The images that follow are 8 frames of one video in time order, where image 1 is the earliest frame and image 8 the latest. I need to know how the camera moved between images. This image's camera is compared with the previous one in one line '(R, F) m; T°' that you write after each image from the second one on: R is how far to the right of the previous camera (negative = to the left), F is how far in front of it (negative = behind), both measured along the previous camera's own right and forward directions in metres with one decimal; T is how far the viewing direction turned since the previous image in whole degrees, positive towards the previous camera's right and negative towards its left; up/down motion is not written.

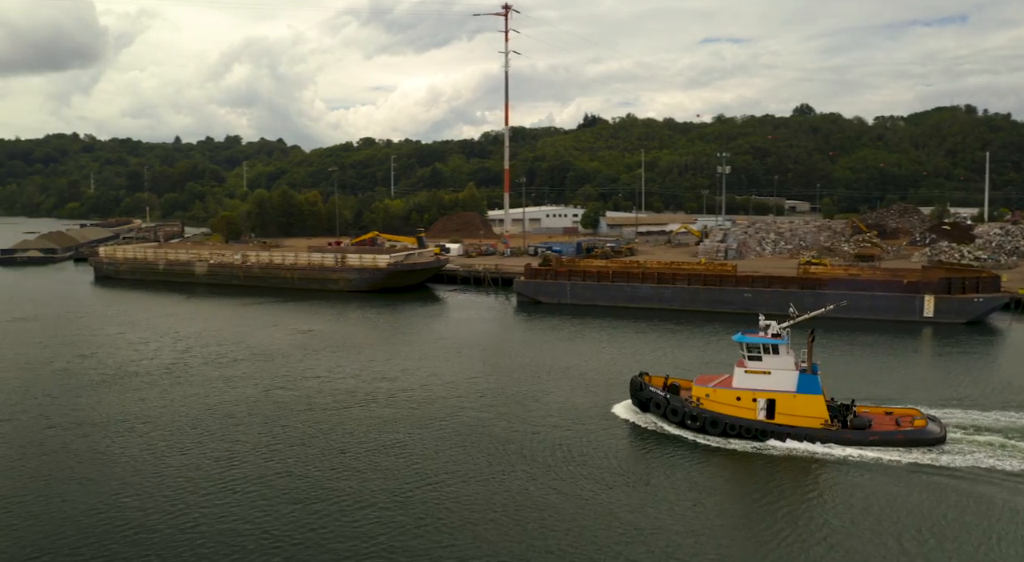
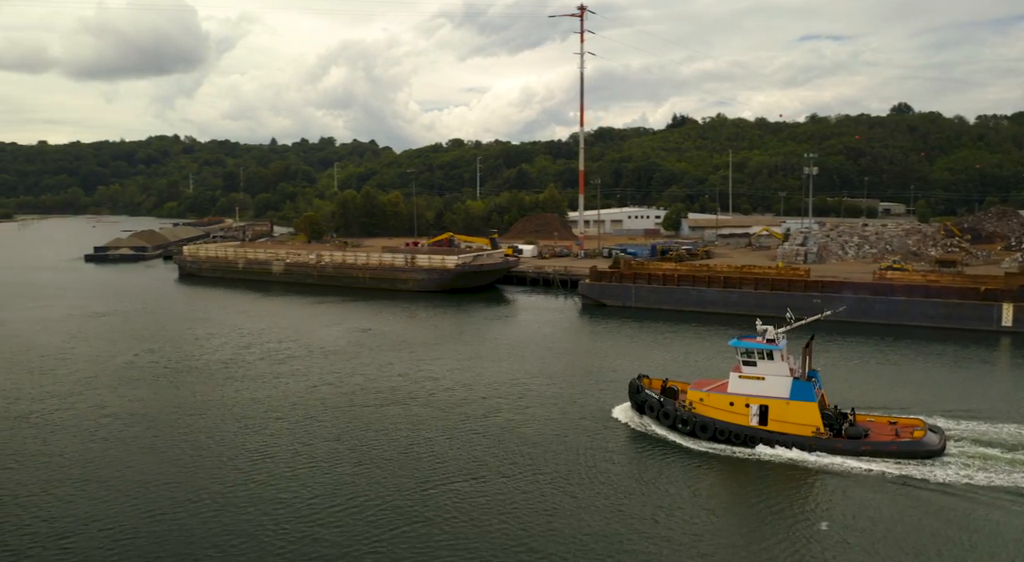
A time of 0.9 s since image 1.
(+0.6, +0.1) m; -4°
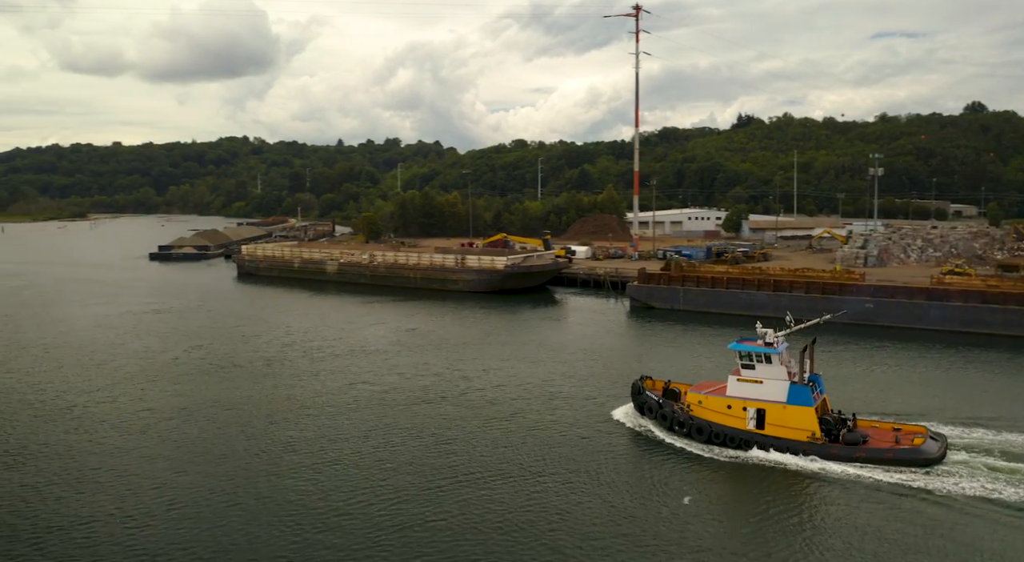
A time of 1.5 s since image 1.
(+0.4, 0.0) m; -3°
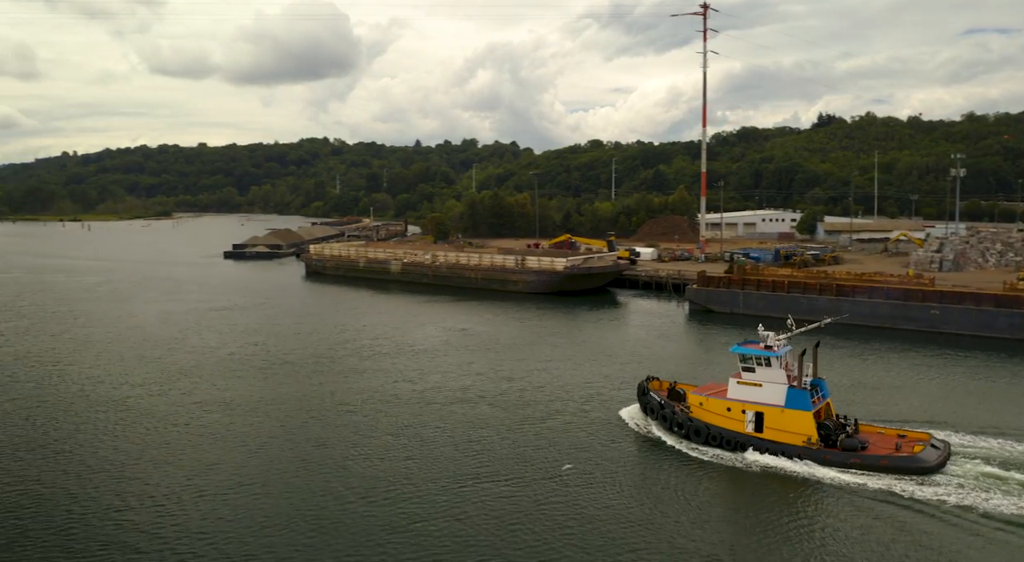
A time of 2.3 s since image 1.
(+0.4, 0.0) m; -4°
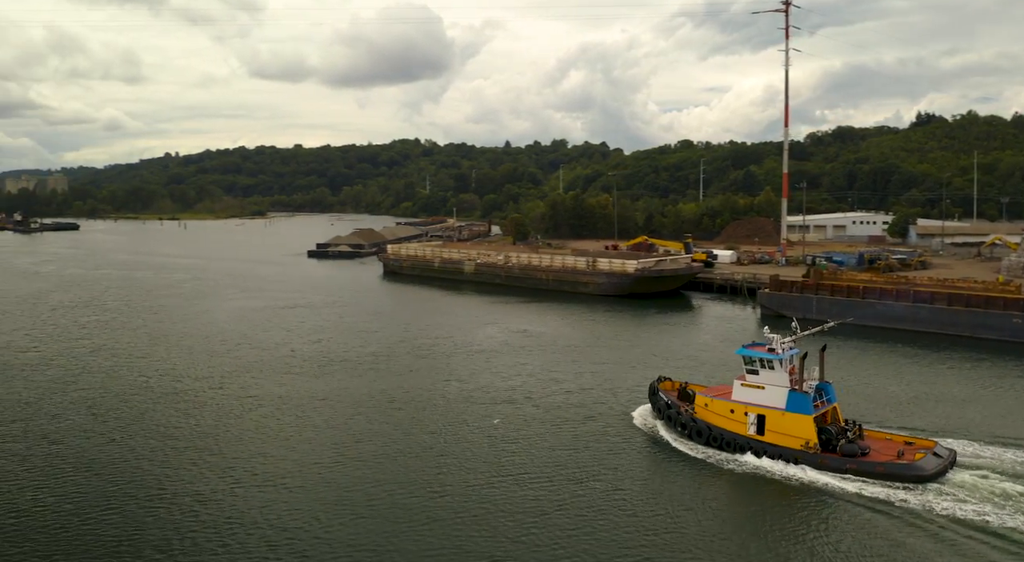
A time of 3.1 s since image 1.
(+0.5, 0.0) m; -4°
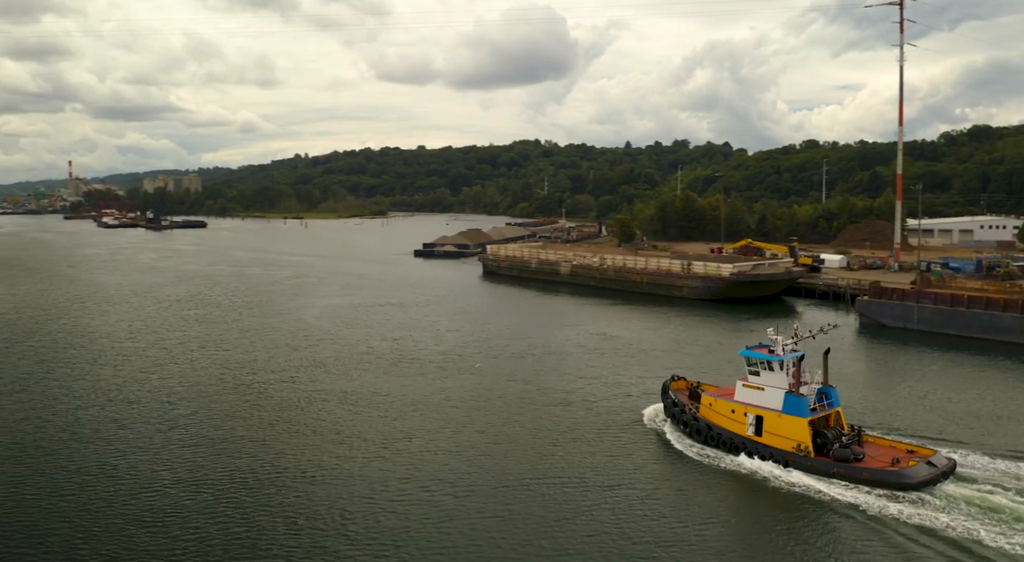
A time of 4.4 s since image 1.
(+0.6, -0.1) m; -6°
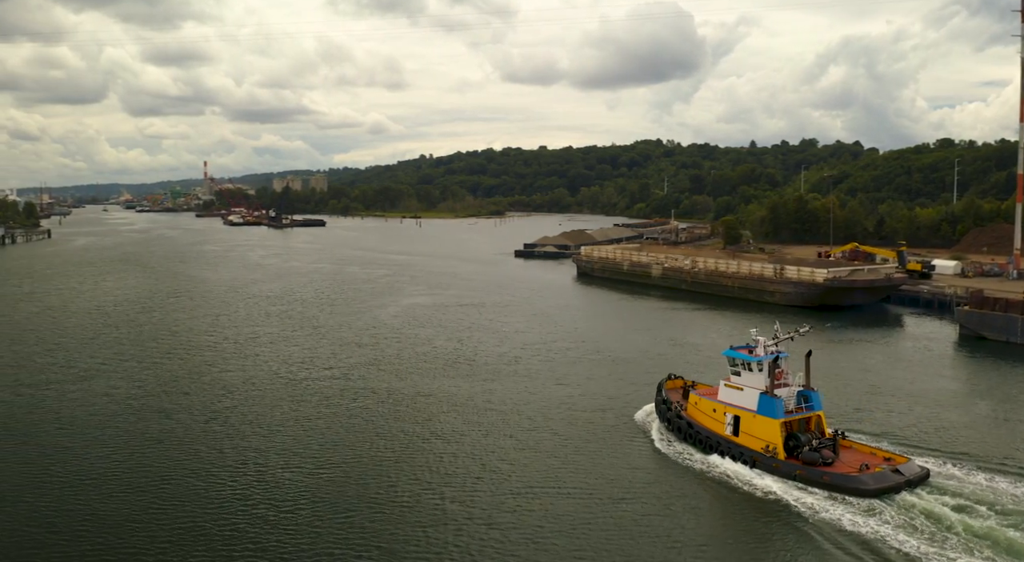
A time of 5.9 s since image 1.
(+0.7, 0.0) m; -5°
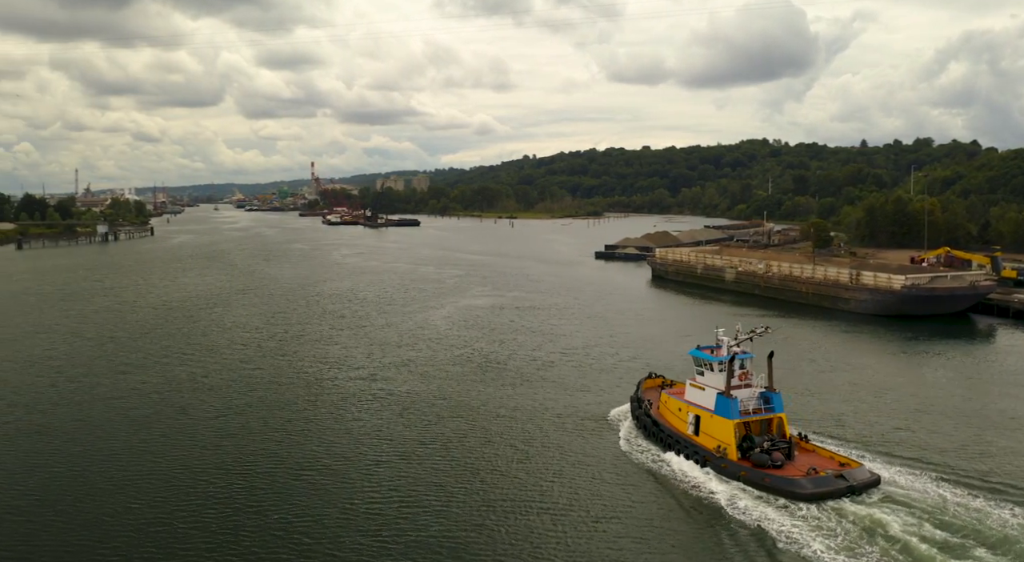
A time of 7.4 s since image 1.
(+0.6, 0.0) m; -3°
